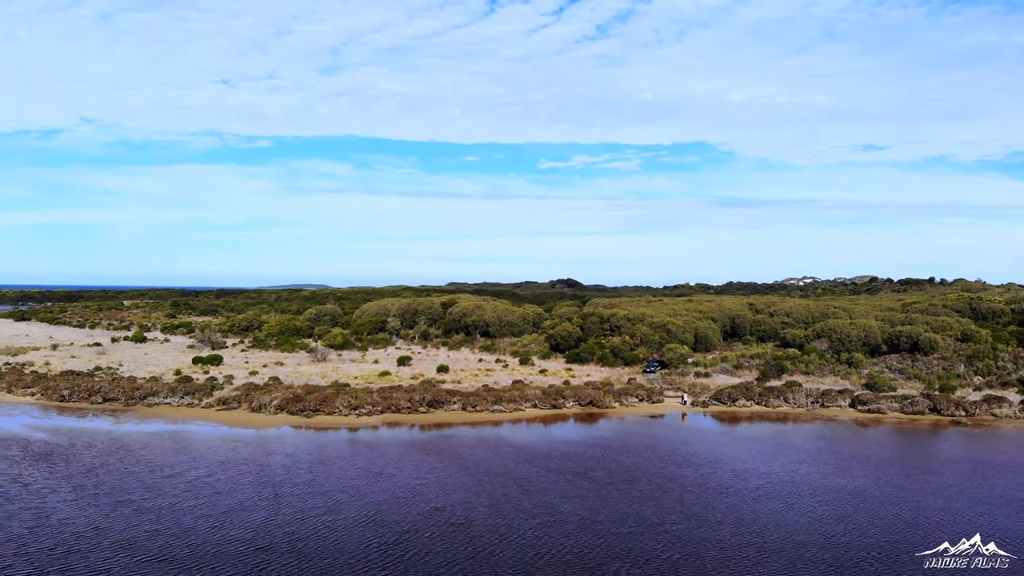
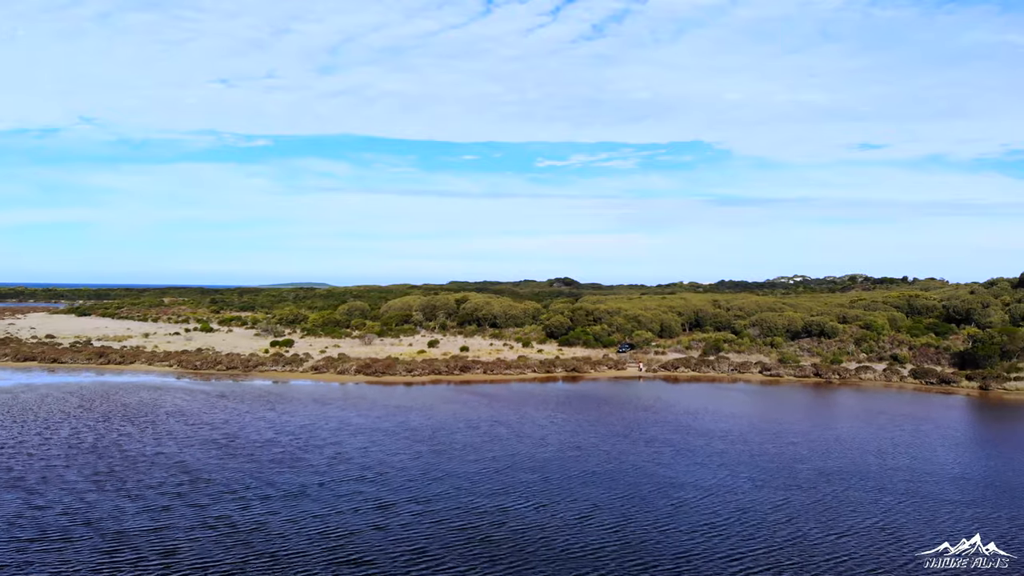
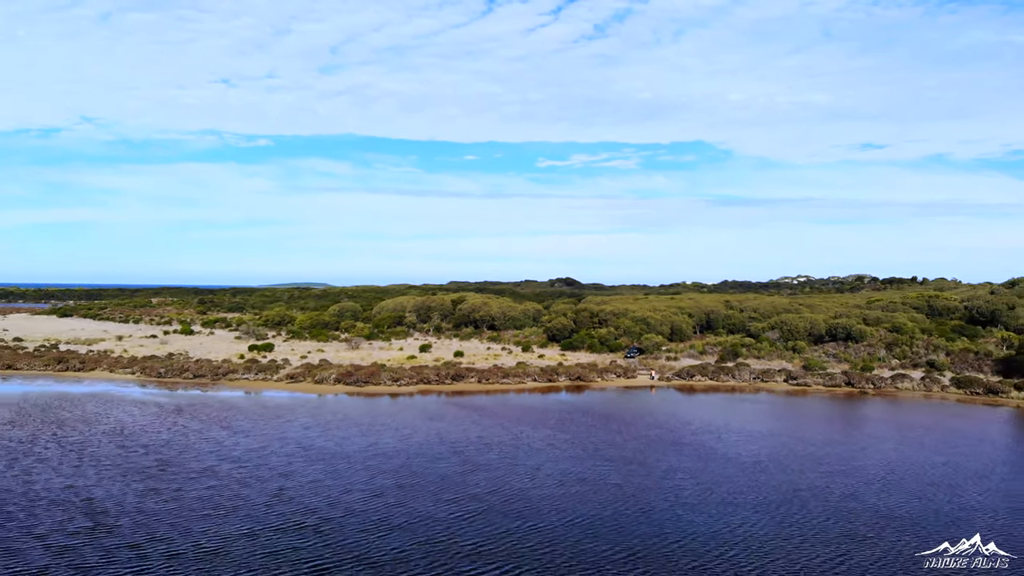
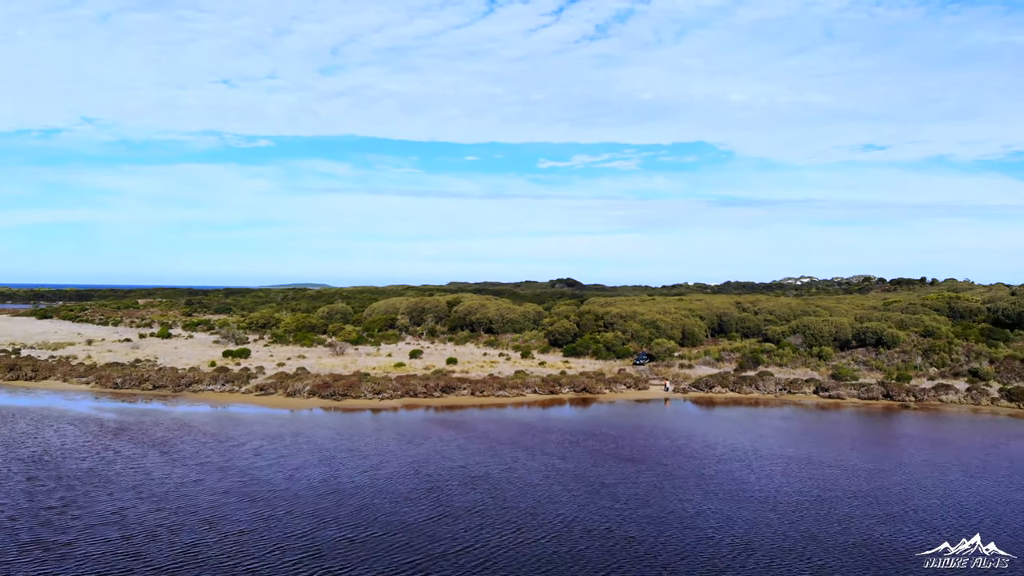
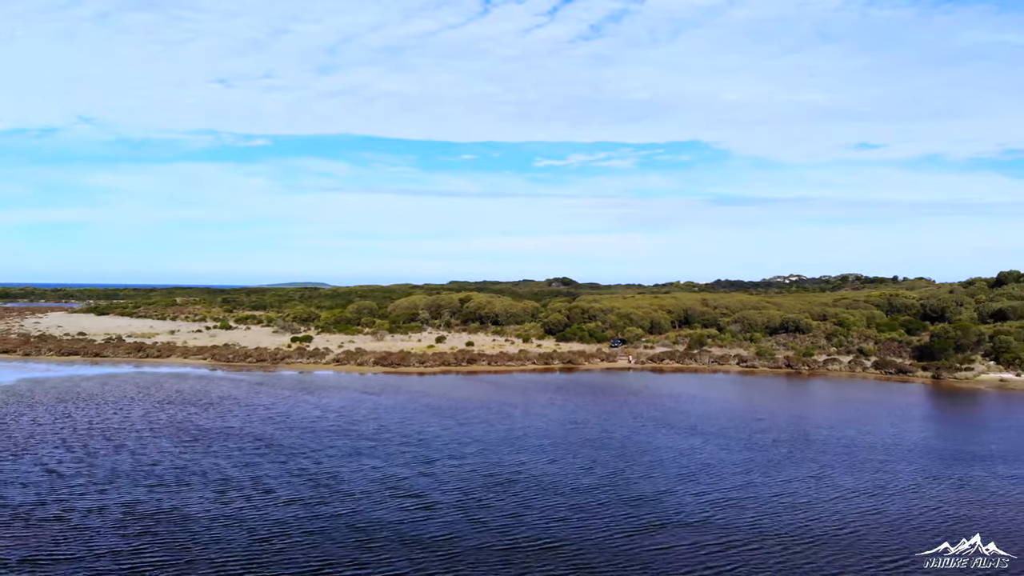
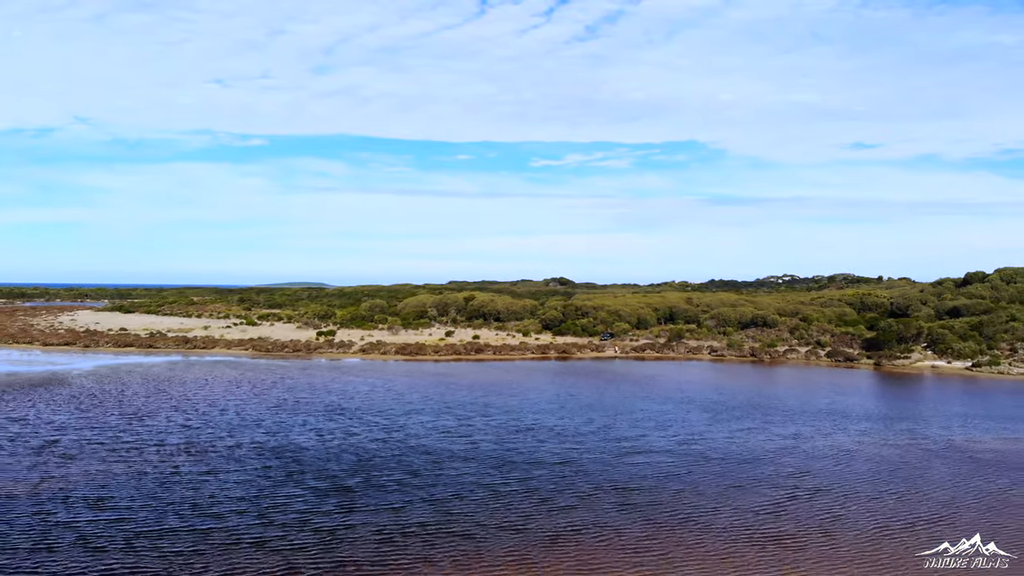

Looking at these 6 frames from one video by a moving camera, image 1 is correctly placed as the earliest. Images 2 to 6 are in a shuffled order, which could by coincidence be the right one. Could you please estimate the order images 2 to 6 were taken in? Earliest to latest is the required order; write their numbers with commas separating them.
4, 3, 2, 5, 6
